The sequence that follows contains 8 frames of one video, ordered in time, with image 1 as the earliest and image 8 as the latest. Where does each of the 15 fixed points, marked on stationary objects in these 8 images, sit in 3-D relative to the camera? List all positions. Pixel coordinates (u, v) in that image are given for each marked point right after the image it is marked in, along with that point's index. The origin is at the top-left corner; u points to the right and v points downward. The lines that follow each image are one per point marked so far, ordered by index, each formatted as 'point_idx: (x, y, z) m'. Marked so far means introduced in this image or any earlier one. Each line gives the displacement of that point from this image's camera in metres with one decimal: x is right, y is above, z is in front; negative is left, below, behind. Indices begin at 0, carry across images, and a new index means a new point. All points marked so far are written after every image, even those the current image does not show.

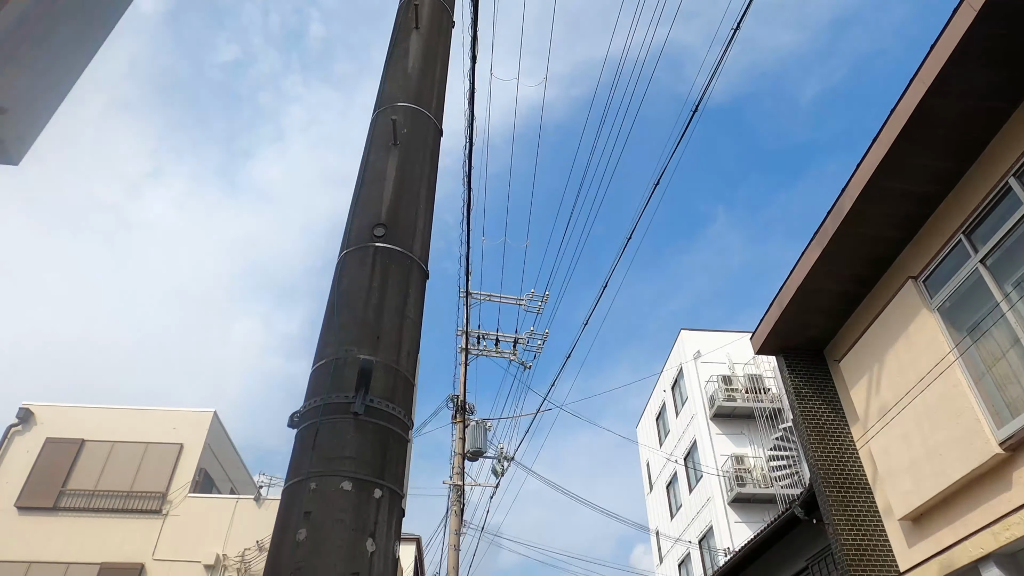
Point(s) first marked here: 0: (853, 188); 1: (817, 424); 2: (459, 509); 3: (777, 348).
0: (+5.1, +1.5, +9.9) m
1: (+5.2, -2.3, +11.3) m
2: (-1.5, -6.3, +18.9) m
3: (+5.0, -1.1, +12.5) m
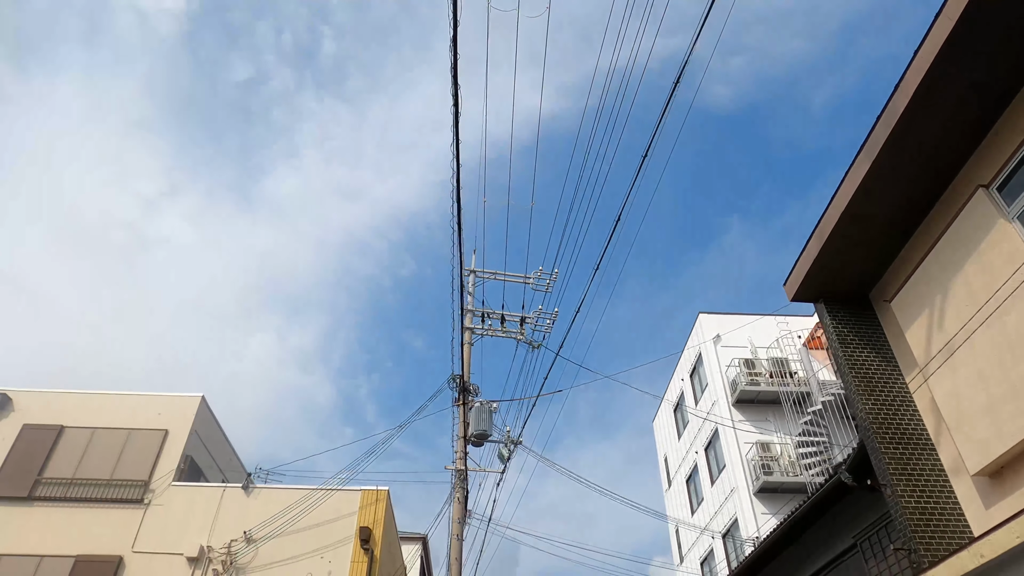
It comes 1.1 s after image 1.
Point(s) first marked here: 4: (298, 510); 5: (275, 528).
0: (+5.1, +2.6, +8.5) m
1: (+5.2, -1.3, +9.8) m
2: (-1.3, -5.4, +17.4) m
3: (+5.0, -0.1, +11.0) m
4: (-5.7, -5.9, +17.6) m
5: (-6.2, -6.3, +17.3) m
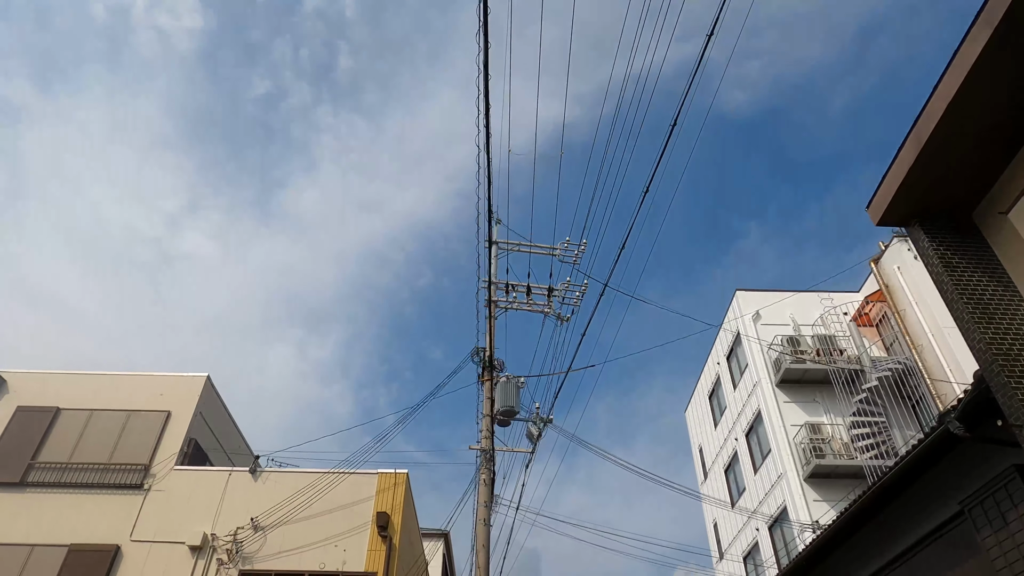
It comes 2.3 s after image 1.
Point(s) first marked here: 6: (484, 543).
0: (+5.4, +3.7, +6.8) m
1: (+5.7, -0.2, +8.1) m
2: (-0.5, -4.5, +15.9) m
3: (+5.5, +1.0, +9.3) m
4: (-4.9, -5.1, +16.2) m
5: (-5.4, -5.4, +15.8) m
6: (-0.6, -5.7, +14.8) m
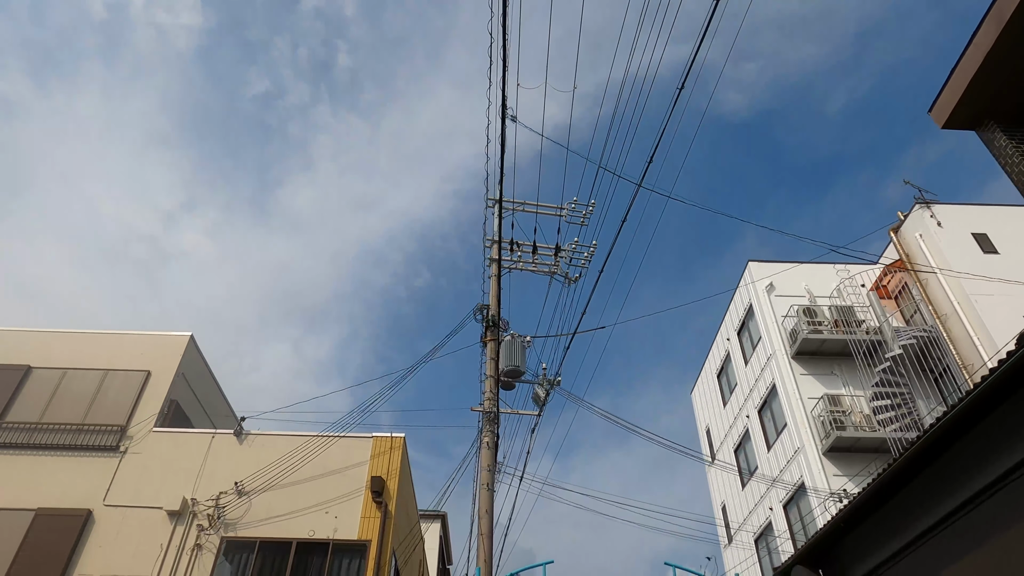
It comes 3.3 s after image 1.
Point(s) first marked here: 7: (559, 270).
0: (+5.7, +4.8, +5.7) m
1: (+5.9, +0.9, +7.0) m
2: (-0.4, -3.4, +14.7) m
3: (+5.7, +2.1, +8.2) m
4: (-4.8, -3.9, +15.0) m
5: (-5.3, -4.2, +14.7) m
6: (-0.5, -4.6, +13.7) m
7: (+1.3, +0.5, +18.5) m
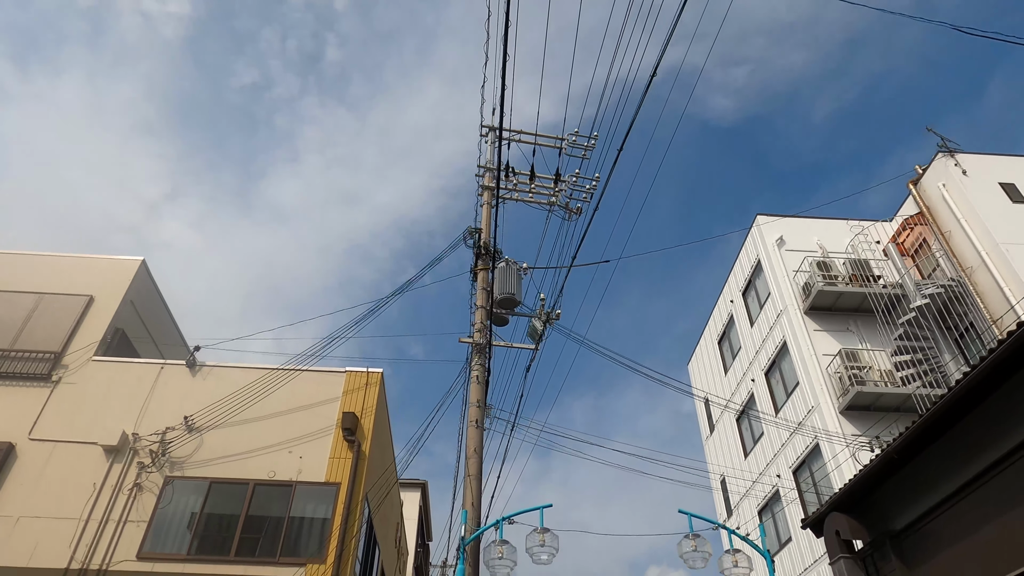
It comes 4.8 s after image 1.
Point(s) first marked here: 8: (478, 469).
0: (+5.9, +6.3, +4.0) m
1: (+6.0, +2.5, +5.3) m
2: (-0.6, -1.7, +12.9) m
3: (+5.8, +3.6, +6.5) m
4: (-5.0, -2.1, +13.1) m
5: (-5.5, -2.4, +12.8) m
6: (-0.6, -2.9, +11.9) m
7: (+1.2, +2.2, +16.8) m
8: (-0.6, -3.2, +11.7) m
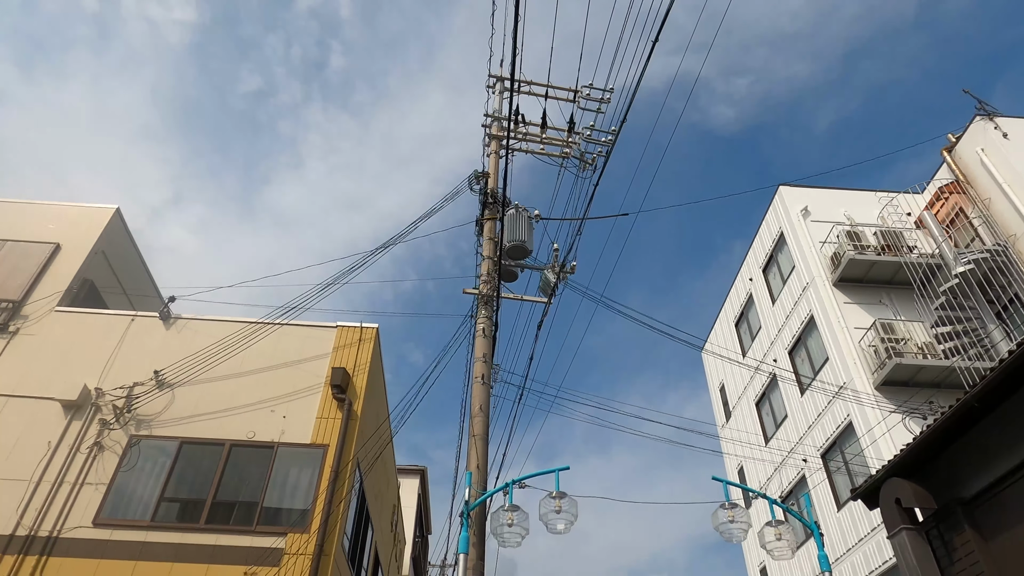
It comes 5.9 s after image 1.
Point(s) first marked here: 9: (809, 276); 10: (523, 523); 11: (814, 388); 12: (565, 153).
0: (+6.1, +7.4, +2.7) m
1: (+6.2, +3.5, +4.0) m
2: (-0.4, -0.7, +11.6) m
3: (+6.0, +4.7, +5.2) m
4: (-4.8, -1.1, +11.7) m
5: (-5.3, -1.4, +11.4) m
6: (-0.5, -1.9, +10.5) m
7: (+1.4, +3.1, +15.4) m
8: (-0.4, -2.2, +10.3) m
9: (+8.7, +0.4, +19.5) m
10: (+0.2, -3.2, +9.1) m
11: (+8.4, -2.7, +18.4) m
12: (+1.3, +3.1, +15.4) m
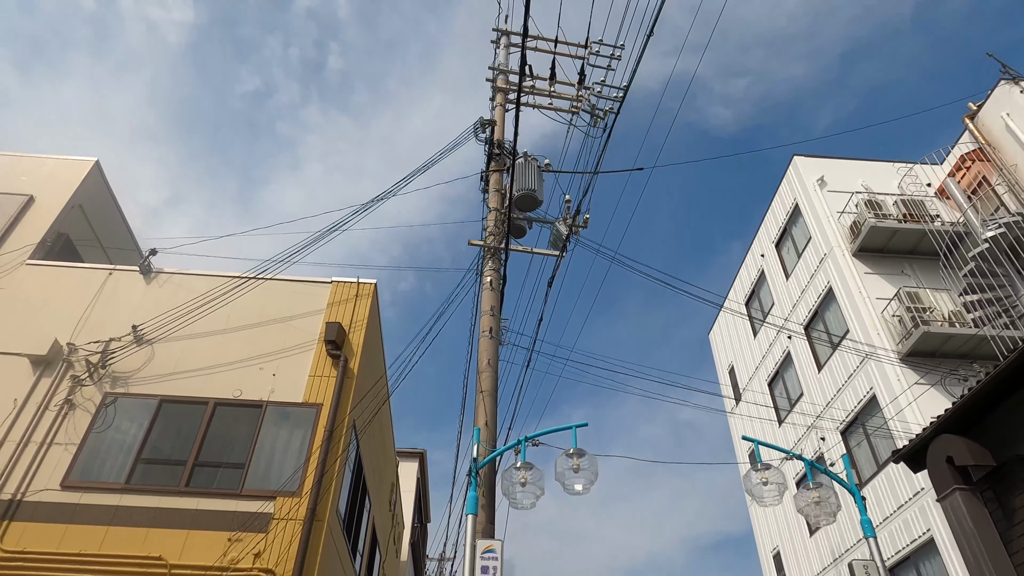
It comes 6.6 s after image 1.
0: (+6.3, +8.2, +1.9) m
1: (+6.4, +4.3, +3.1) m
2: (-0.2, +0.1, +10.7) m
3: (+6.2, +5.5, +4.3) m
4: (-4.7, -0.3, +10.8) m
5: (-5.2, -0.6, +10.5) m
6: (-0.3, -1.1, +9.6) m
7: (+1.5, +3.9, +14.6) m
8: (-0.3, -1.4, +9.4) m
9: (+8.8, +1.2, +18.6) m
10: (+0.3, -2.4, +8.2) m
11: (+8.5, -1.9, +17.6) m
12: (+1.4, +3.9, +14.5) m
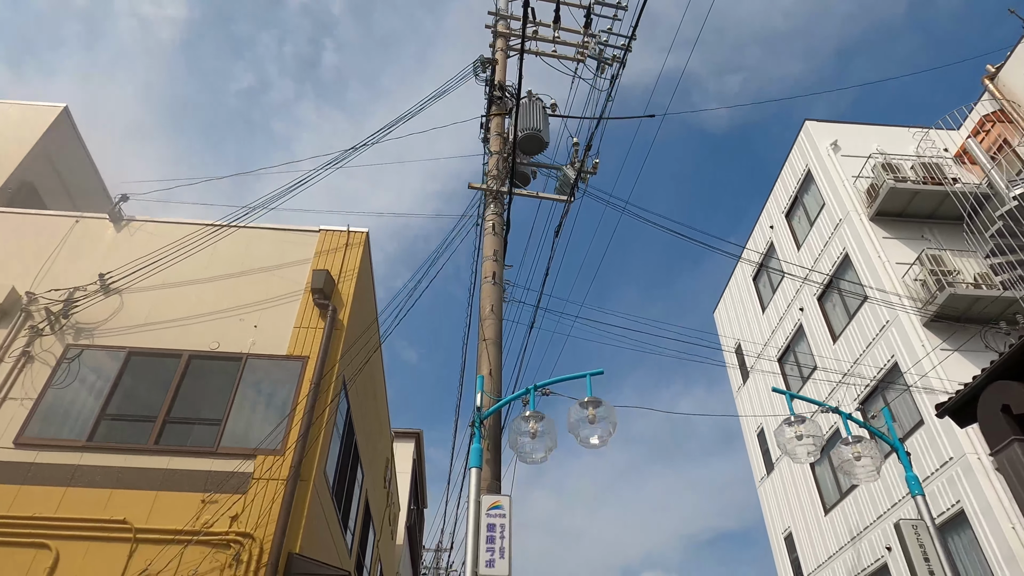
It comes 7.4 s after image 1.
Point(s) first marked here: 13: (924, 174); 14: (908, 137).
0: (+6.4, +9.0, +1.0) m
1: (+6.5, +5.1, +2.3) m
2: (-0.2, +0.9, +9.8) m
3: (+6.3, +6.3, +3.4) m
4: (-4.6, +0.5, +9.9) m
5: (-5.1, +0.2, +9.6) m
6: (-0.2, -0.3, +8.7) m
7: (+1.5, +4.8, +13.7) m
8: (-0.2, -0.6, +8.5) m
9: (+8.9, +2.0, +17.8) m
10: (+0.4, -1.6, +7.3) m
11: (+8.6, -1.1, +16.8) m
12: (+1.4, +4.8, +13.6) m
13: (+10.8, +3.0, +17.3) m
14: (+11.7, +4.5, +19.7) m
